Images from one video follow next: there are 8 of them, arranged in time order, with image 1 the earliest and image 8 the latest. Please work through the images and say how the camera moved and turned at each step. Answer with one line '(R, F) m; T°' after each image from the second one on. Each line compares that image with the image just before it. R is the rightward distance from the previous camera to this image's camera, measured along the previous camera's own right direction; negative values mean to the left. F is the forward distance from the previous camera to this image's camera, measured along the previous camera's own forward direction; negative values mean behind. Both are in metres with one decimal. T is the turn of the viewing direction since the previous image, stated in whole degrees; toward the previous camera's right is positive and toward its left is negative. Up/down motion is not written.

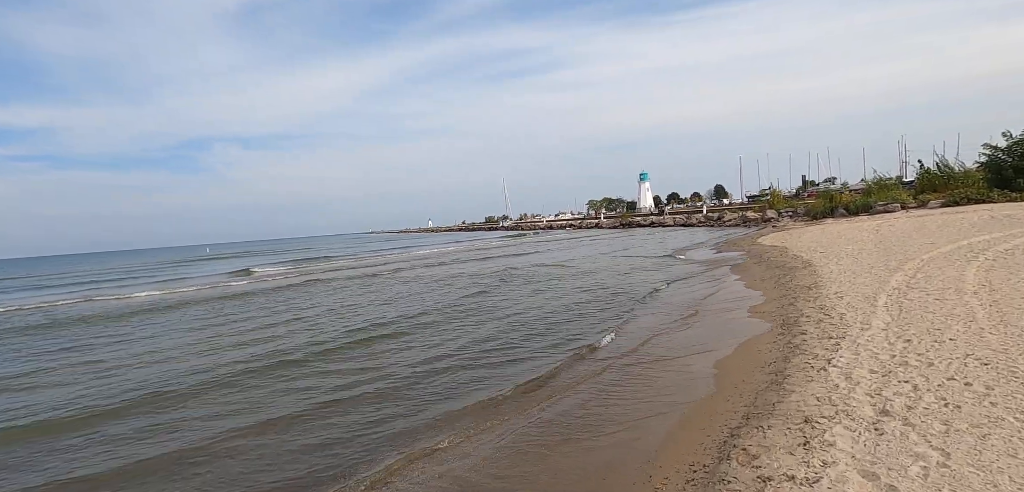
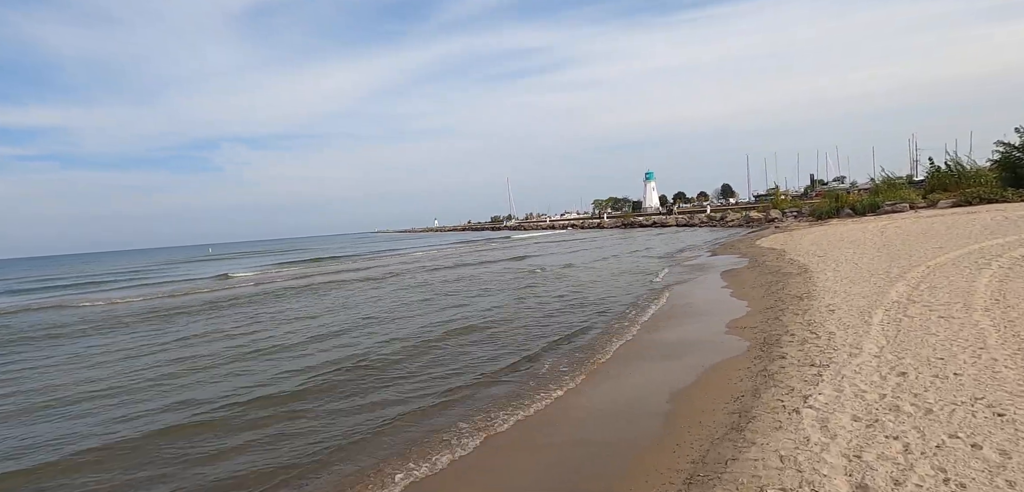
(+1.0, +1.1) m; -1°
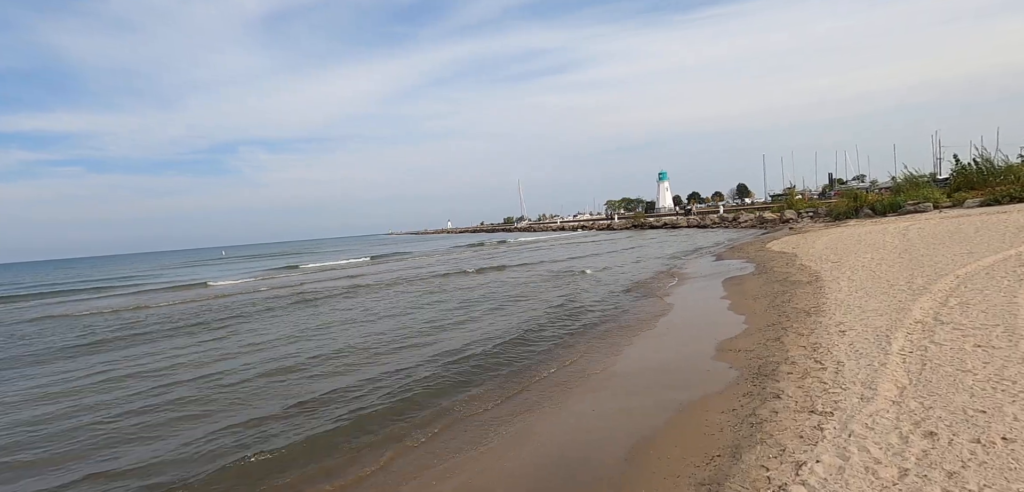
(+0.9, +1.2) m; -2°
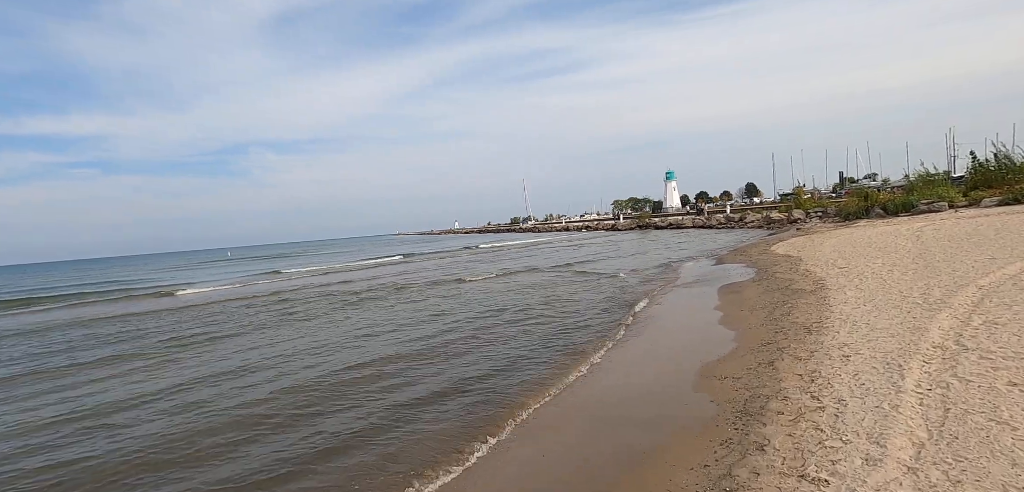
(+0.8, +1.1) m; -1°
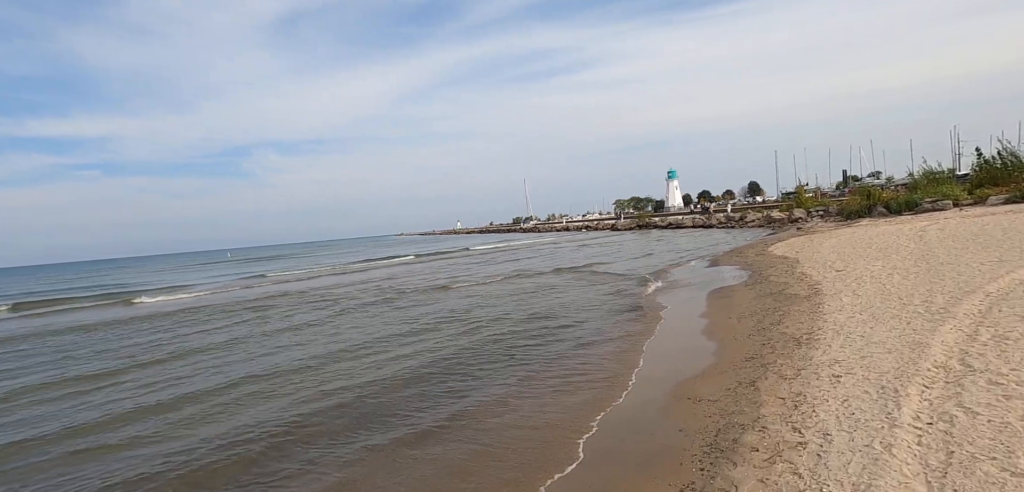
(+0.6, +0.7) m; 0°
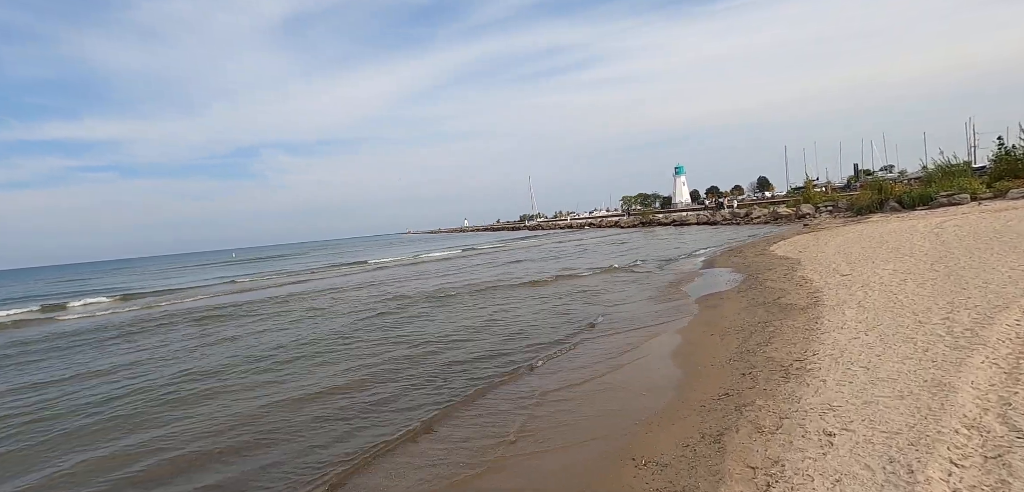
(+1.1, +1.4) m; -1°
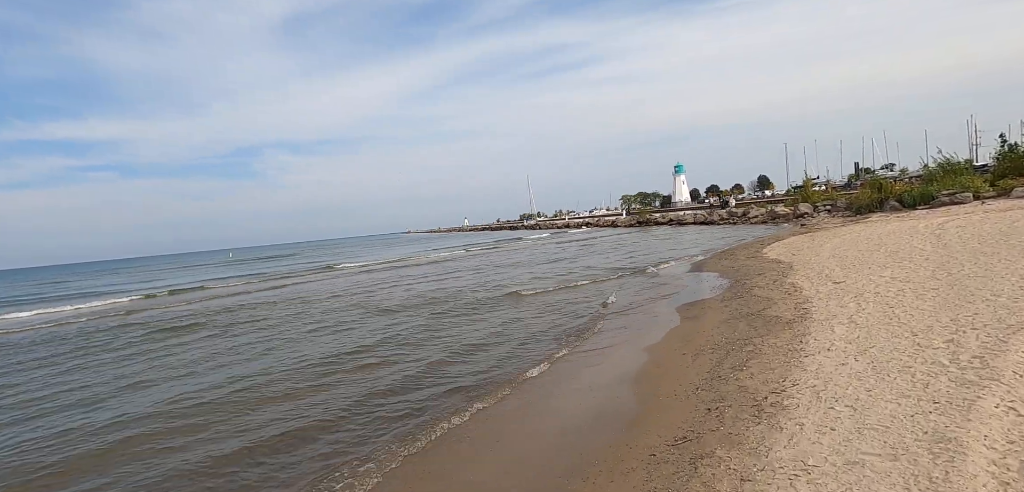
(+0.8, +1.0) m; 0°
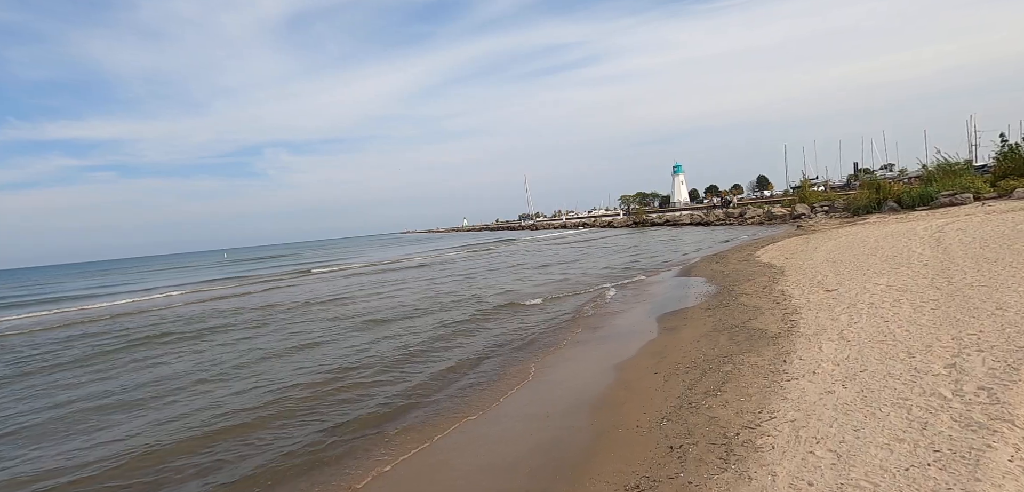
(+0.6, +0.7) m; 0°
